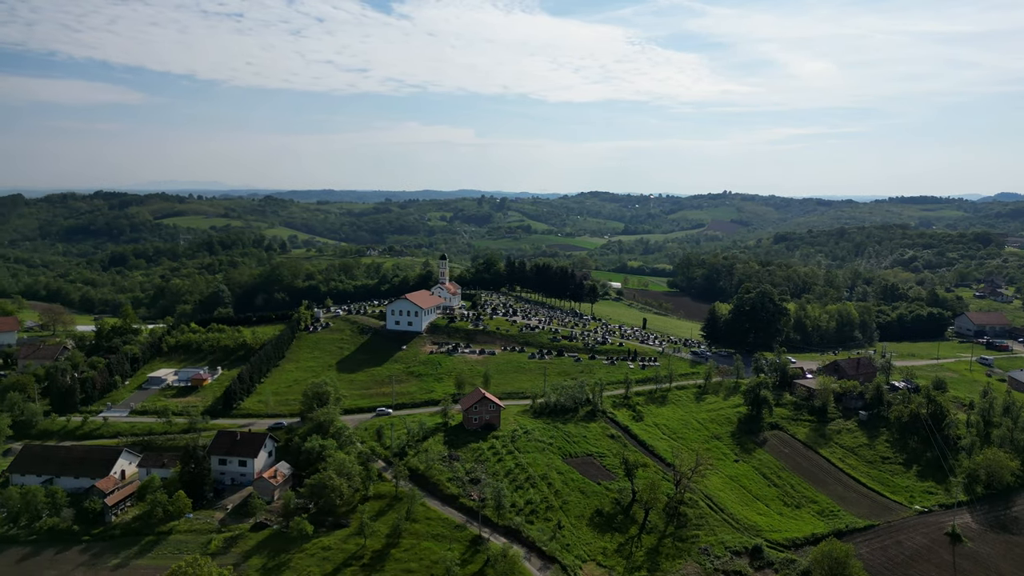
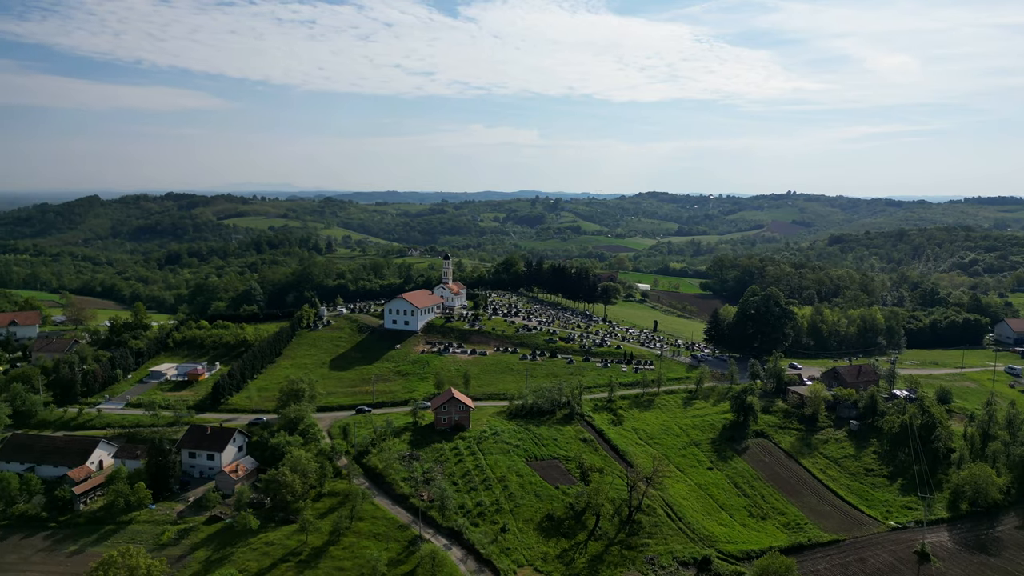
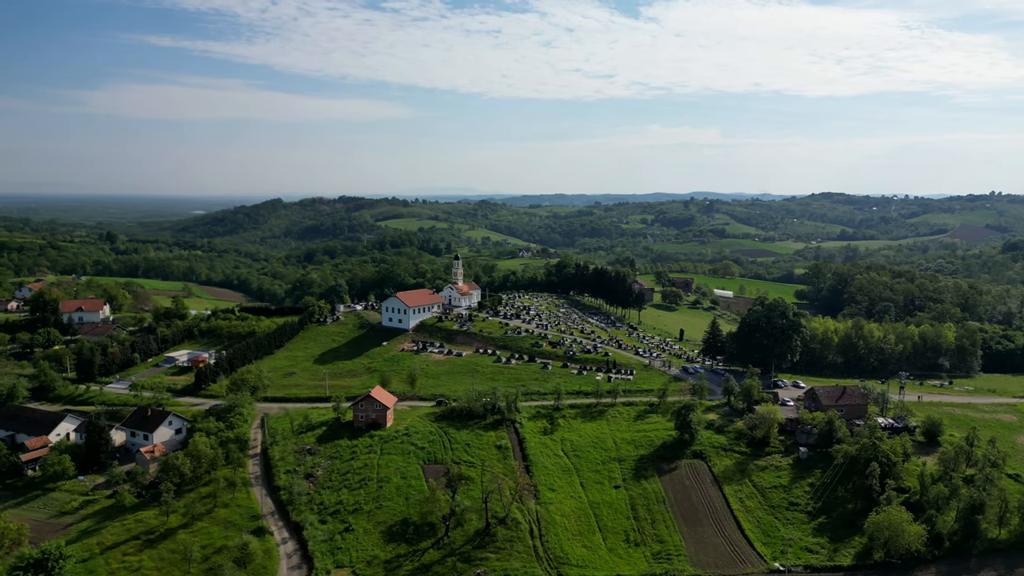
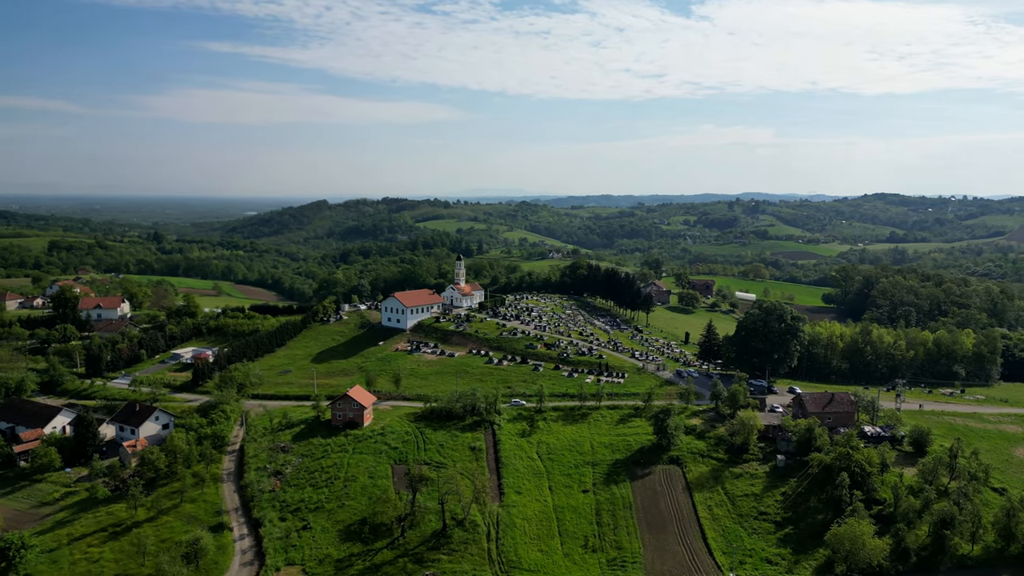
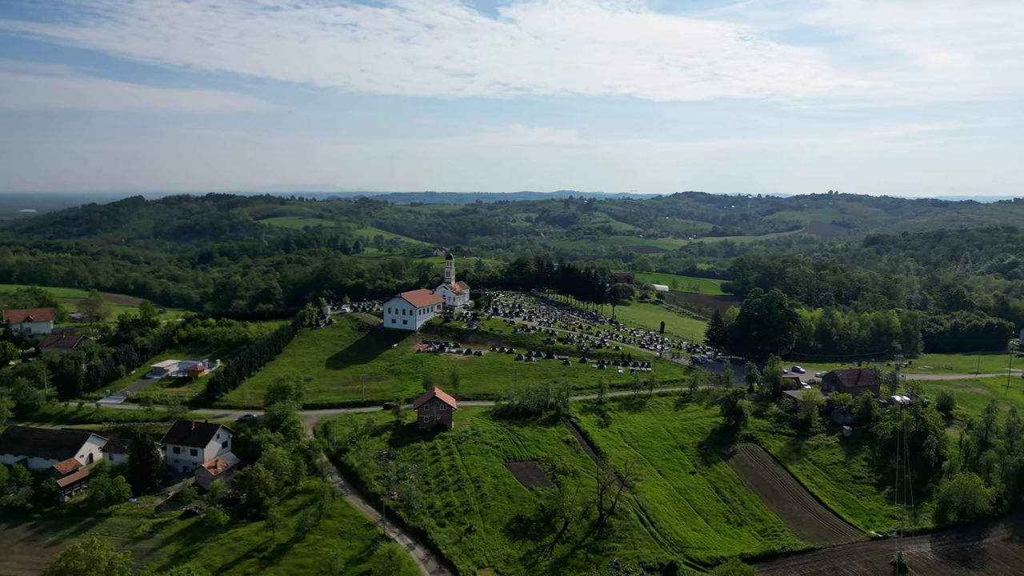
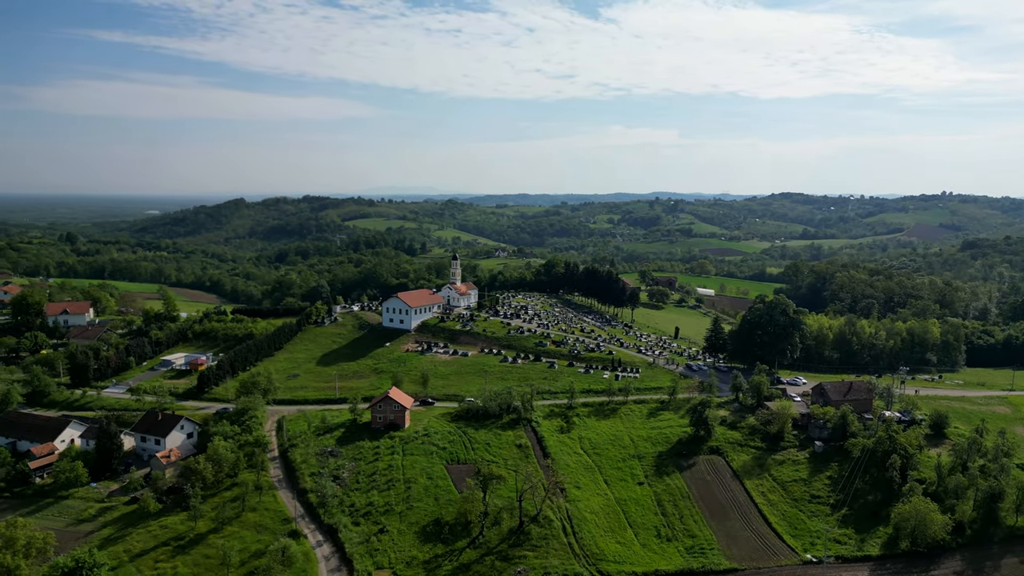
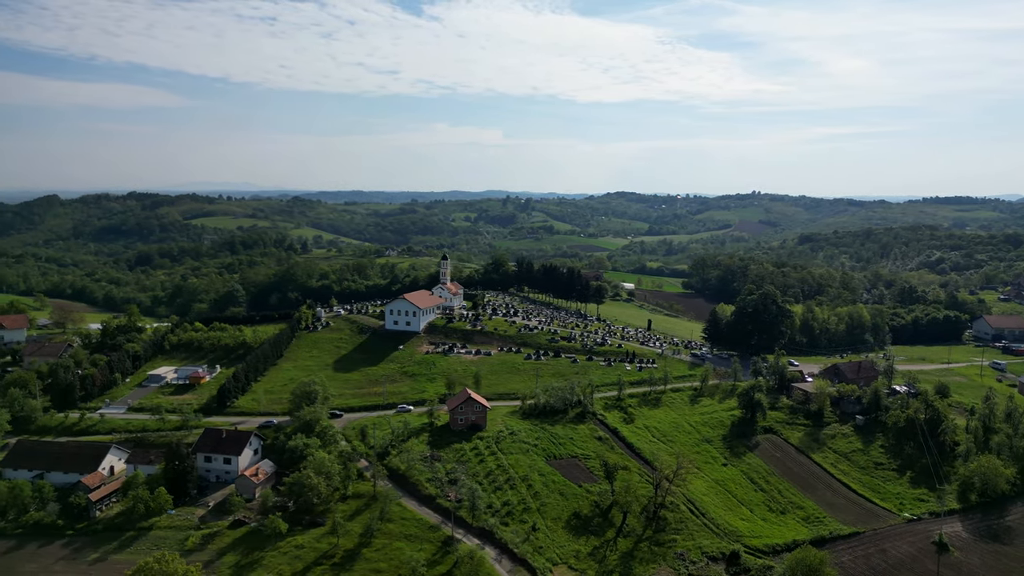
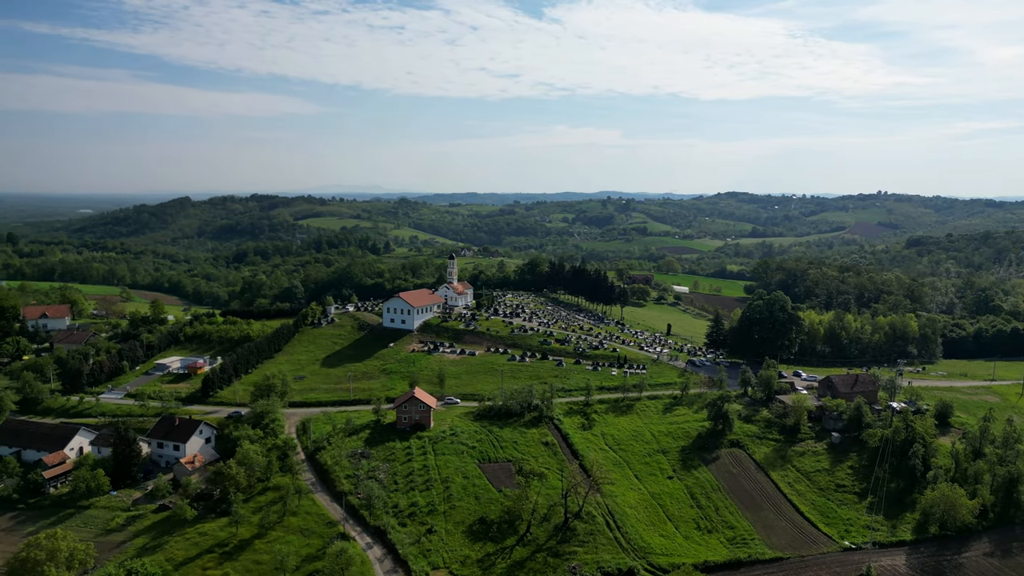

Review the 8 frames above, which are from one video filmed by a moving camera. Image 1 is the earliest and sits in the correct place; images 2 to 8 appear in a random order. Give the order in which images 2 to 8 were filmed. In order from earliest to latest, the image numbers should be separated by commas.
7, 2, 5, 8, 6, 3, 4
